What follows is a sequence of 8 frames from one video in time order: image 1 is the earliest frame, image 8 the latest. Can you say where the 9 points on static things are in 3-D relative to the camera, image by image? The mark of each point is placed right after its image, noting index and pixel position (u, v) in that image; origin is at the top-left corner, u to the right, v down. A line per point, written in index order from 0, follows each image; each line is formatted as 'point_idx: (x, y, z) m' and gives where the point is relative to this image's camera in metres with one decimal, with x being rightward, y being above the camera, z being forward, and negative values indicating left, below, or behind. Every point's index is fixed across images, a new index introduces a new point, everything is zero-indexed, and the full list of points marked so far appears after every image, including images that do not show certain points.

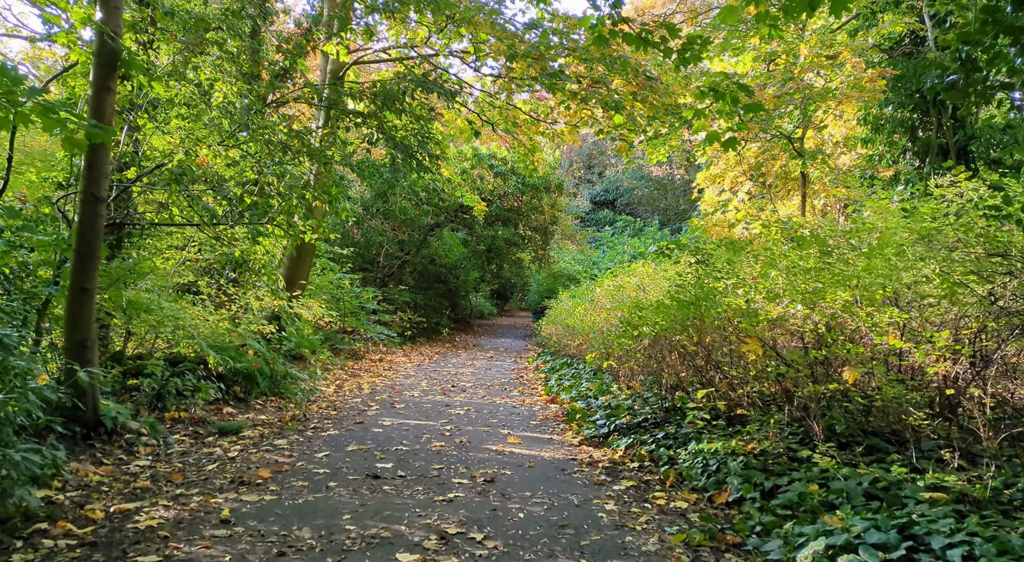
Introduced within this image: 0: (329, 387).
0: (-2.3, -1.4, +11.6) m
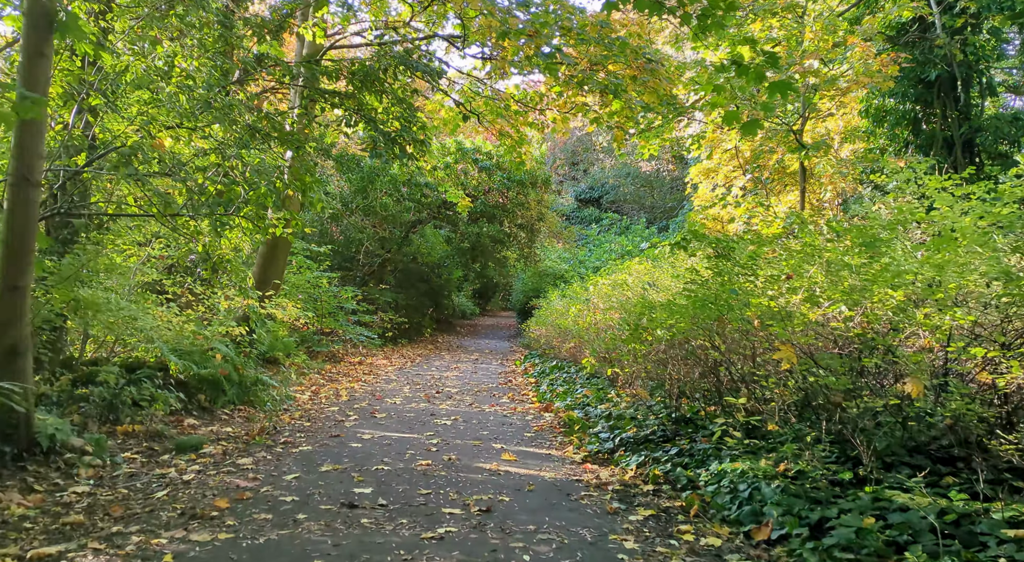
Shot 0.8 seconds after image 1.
0: (-2.4, -1.4, +10.8) m
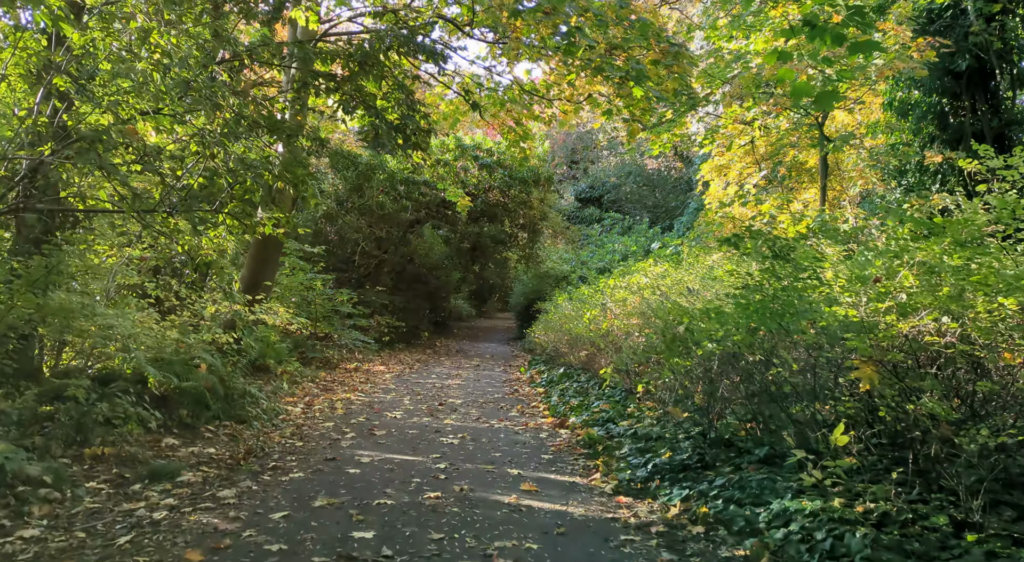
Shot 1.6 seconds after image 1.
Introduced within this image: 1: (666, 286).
0: (-2.3, -1.4, +10.0) m
1: (+1.6, 0.0, +9.3) m
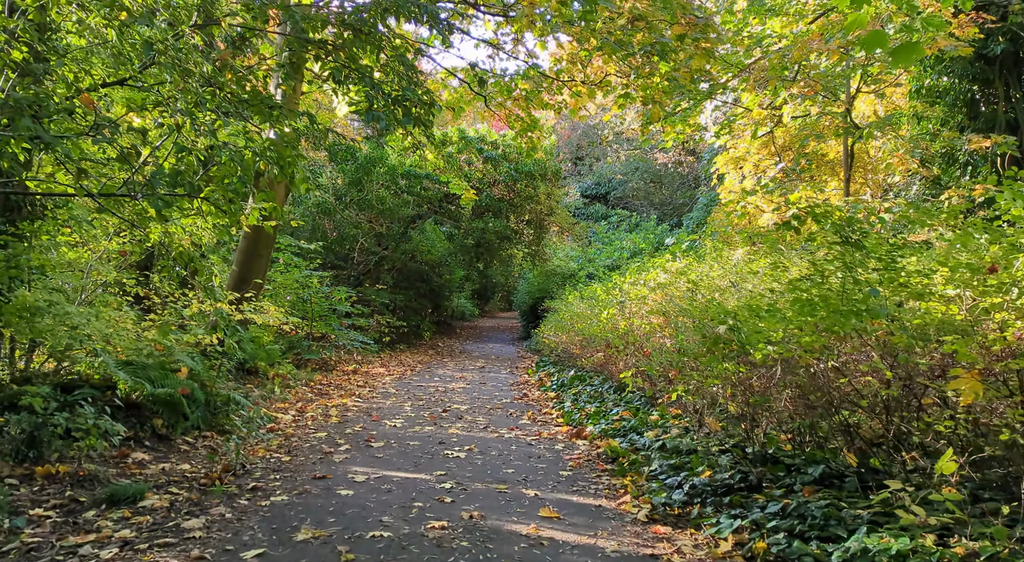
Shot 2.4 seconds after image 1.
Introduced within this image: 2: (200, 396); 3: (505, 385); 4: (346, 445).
0: (-2.2, -1.3, +9.2) m
1: (+1.7, 0.0, +8.5) m
2: (-2.6, -1.0, +7.7) m
3: (-0.1, -1.5, +12.8) m
4: (-1.4, -1.3, +7.5) m
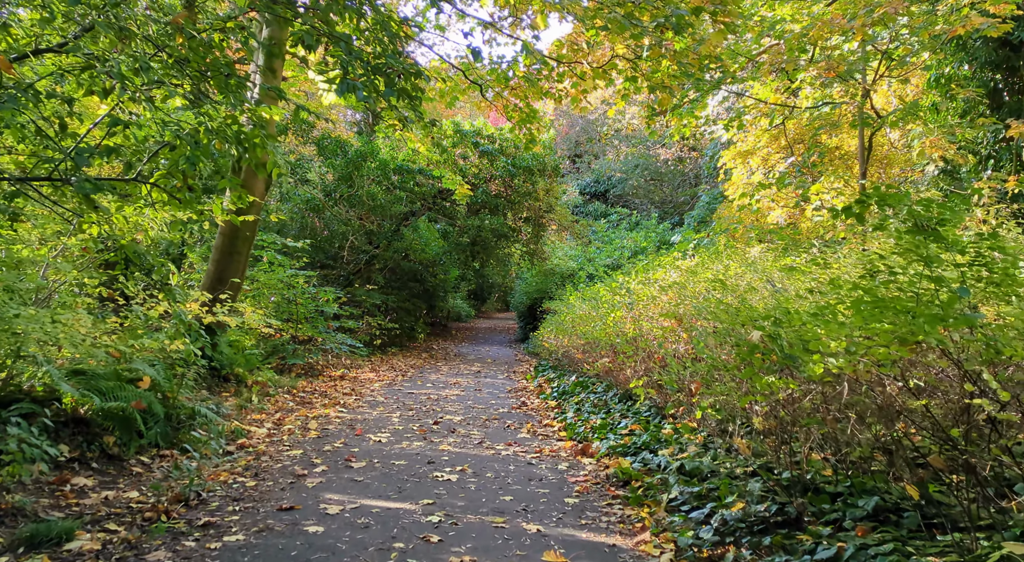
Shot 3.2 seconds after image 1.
0: (-2.2, -1.3, +8.3) m
1: (+1.7, 0.0, +7.7) m
2: (-2.7, -1.0, +6.8) m
3: (-0.1, -1.4, +12.0) m
4: (-1.4, -1.3, +6.7) m
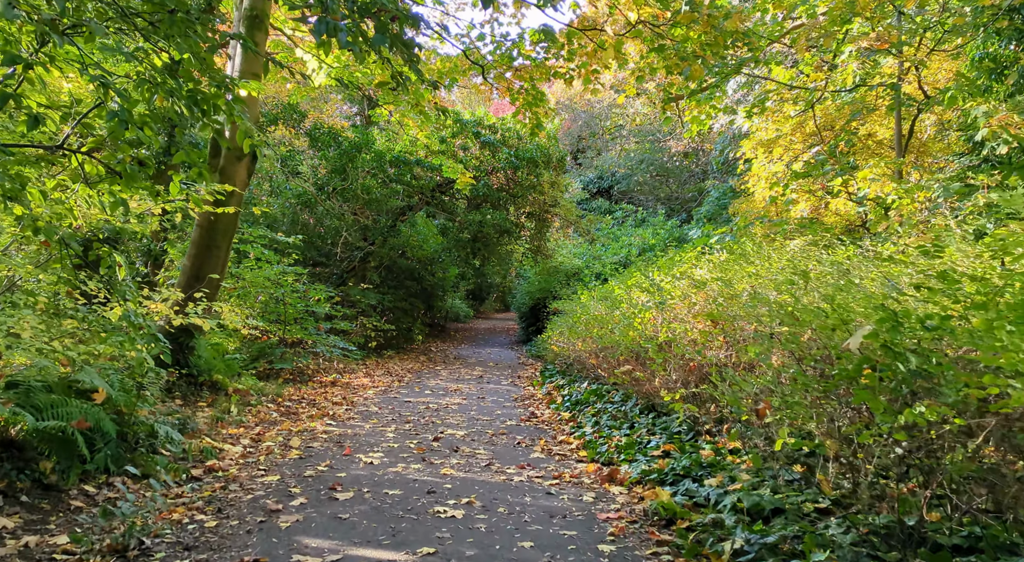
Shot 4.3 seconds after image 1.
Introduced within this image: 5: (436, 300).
0: (-2.2, -1.3, +7.3) m
1: (+1.8, 0.0, +6.7) m
2: (-2.6, -0.9, +5.8) m
3: (-0.1, -1.4, +10.9) m
4: (-1.3, -1.3, +5.7) m
5: (-1.7, -0.4, +19.9) m
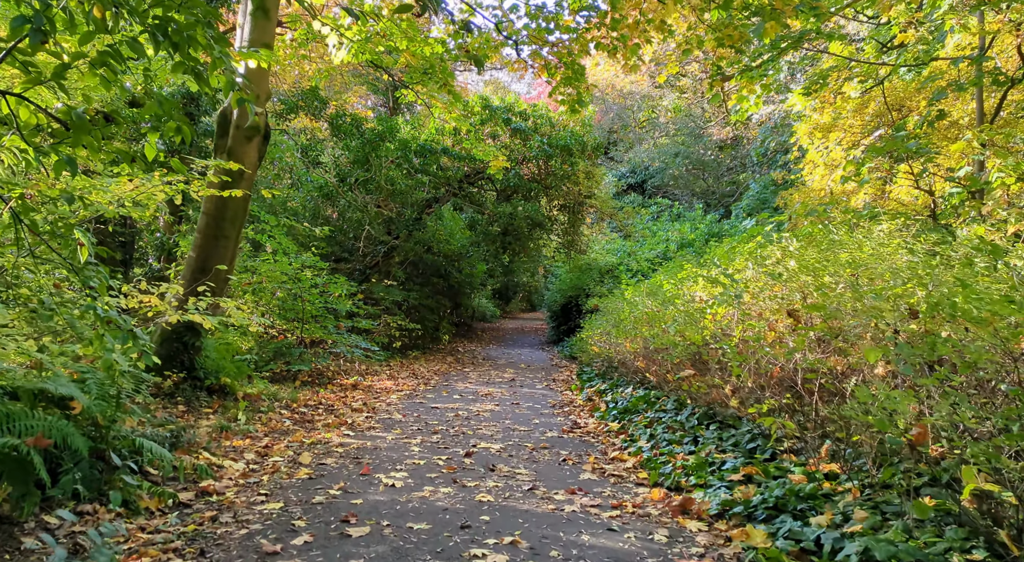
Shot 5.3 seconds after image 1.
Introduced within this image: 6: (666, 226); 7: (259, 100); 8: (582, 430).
0: (-1.8, -1.2, +6.3) m
1: (+2.0, +0.1, +5.6) m
2: (-2.3, -0.9, +4.8) m
3: (+0.4, -1.4, +9.9) m
4: (-1.0, -1.2, +4.7) m
5: (-1.0, -0.4, +18.9) m
6: (+3.3, +1.2, +19.3) m
7: (-2.4, +1.7, +8.8) m
8: (+0.6, -1.3, +8.2) m
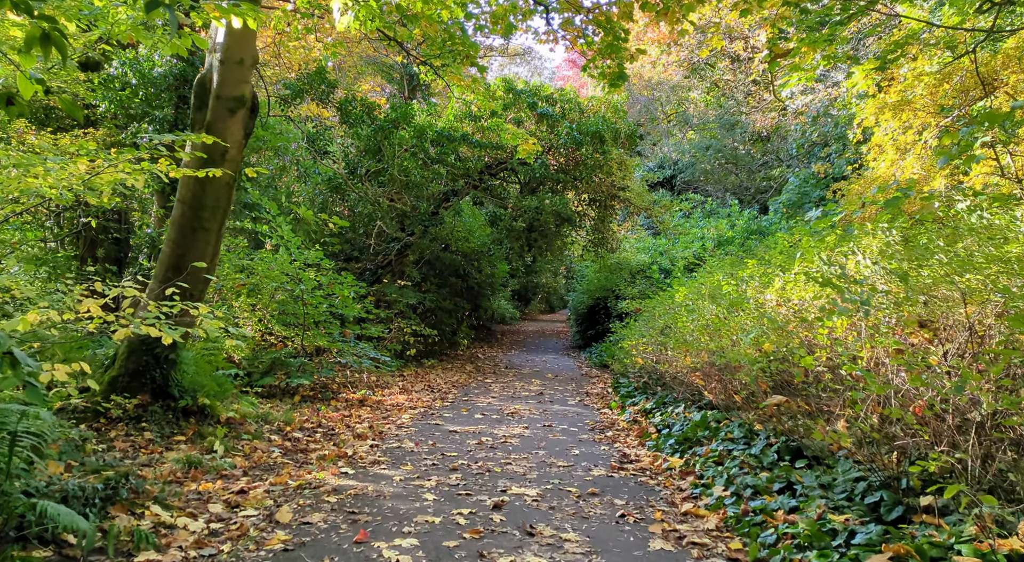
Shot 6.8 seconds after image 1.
0: (-1.6, -1.3, +4.9) m
1: (+2.3, +0.1, +4.1) m
2: (-2.1, -0.9, +3.4) m
3: (+0.6, -1.4, +8.4) m
4: (-0.8, -1.3, +3.2) m
5: (-0.5, -0.4, +17.5) m
6: (+3.7, +1.2, +17.8) m
7: (-2.2, +1.7, +7.4) m
8: (+0.9, -1.4, +6.7) m
